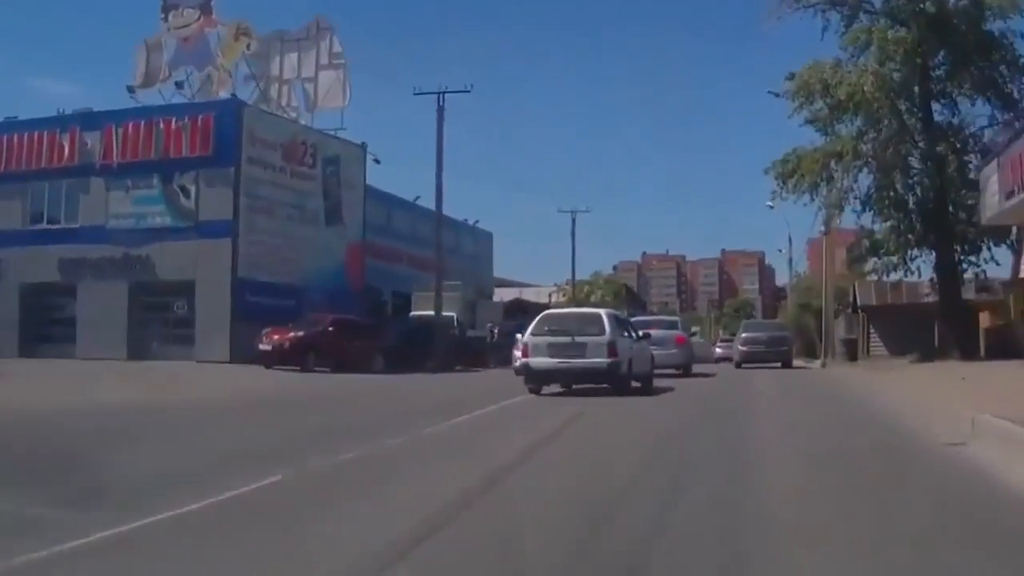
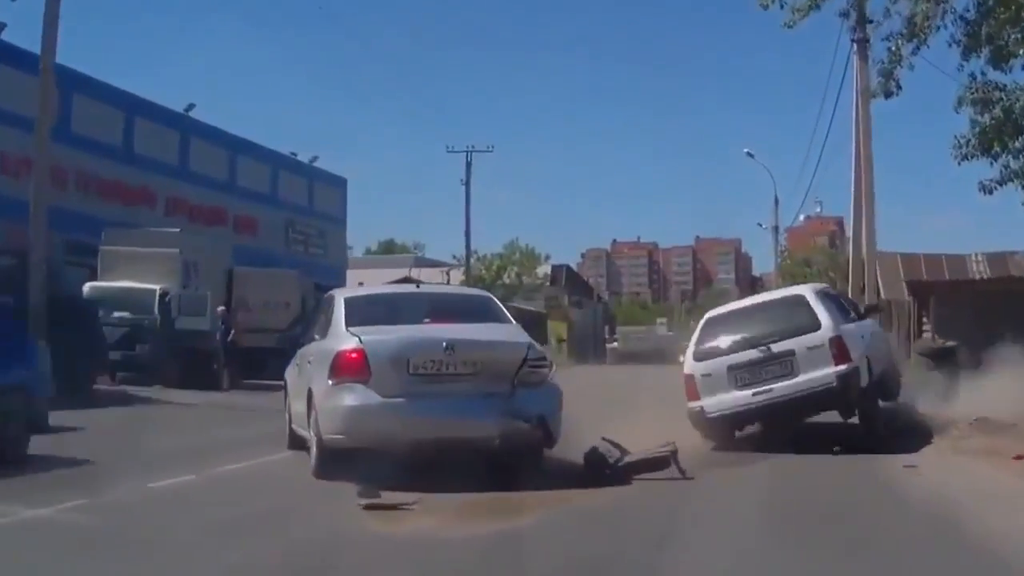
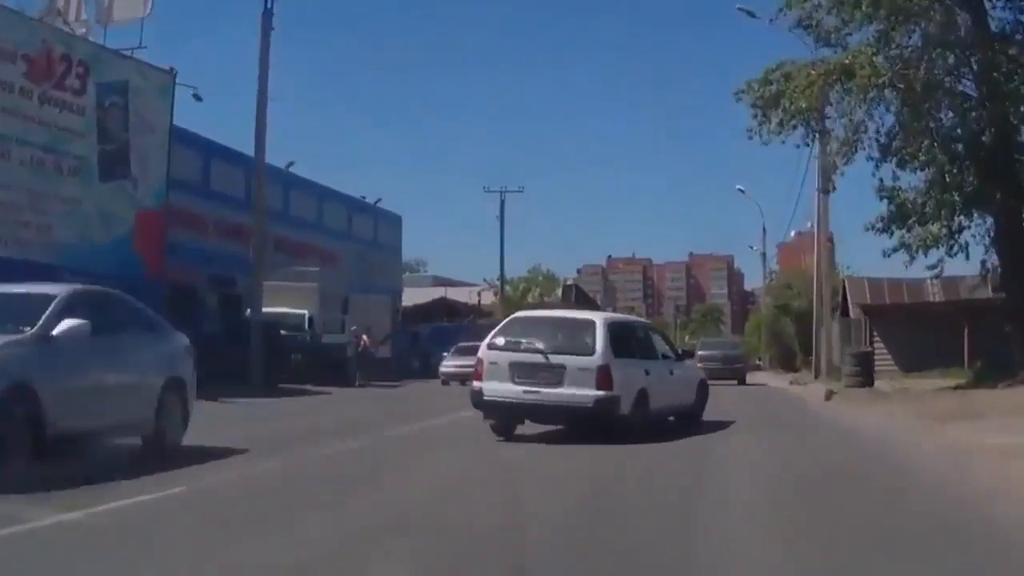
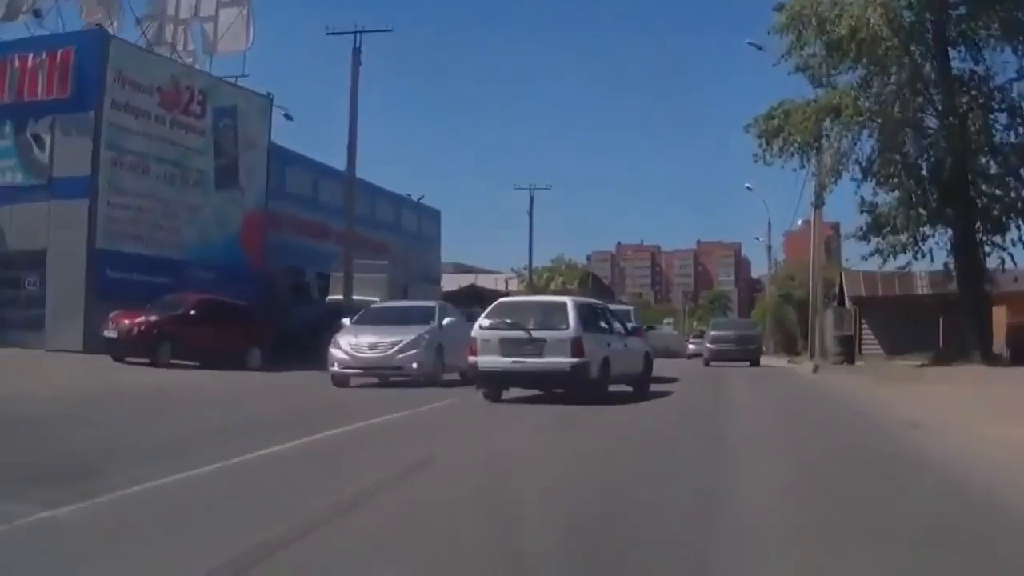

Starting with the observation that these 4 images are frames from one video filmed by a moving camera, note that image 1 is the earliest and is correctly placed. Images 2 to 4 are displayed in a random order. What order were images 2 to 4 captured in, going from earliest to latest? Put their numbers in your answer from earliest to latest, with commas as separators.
4, 3, 2
